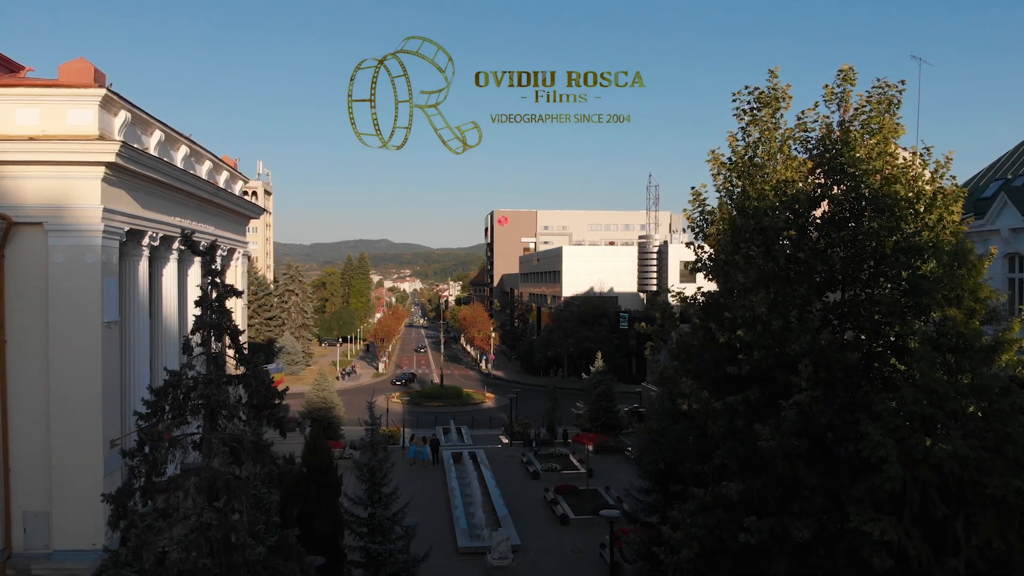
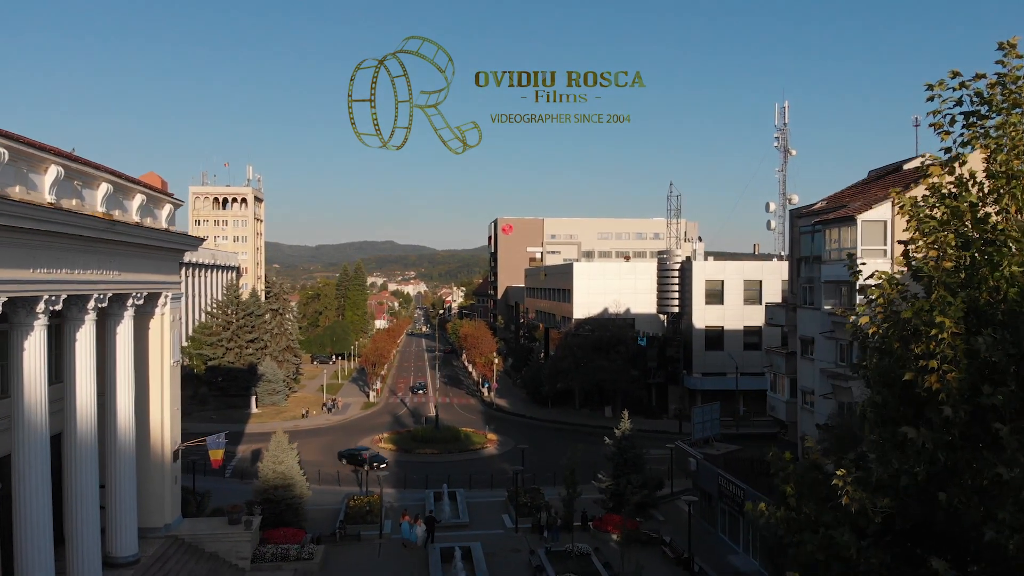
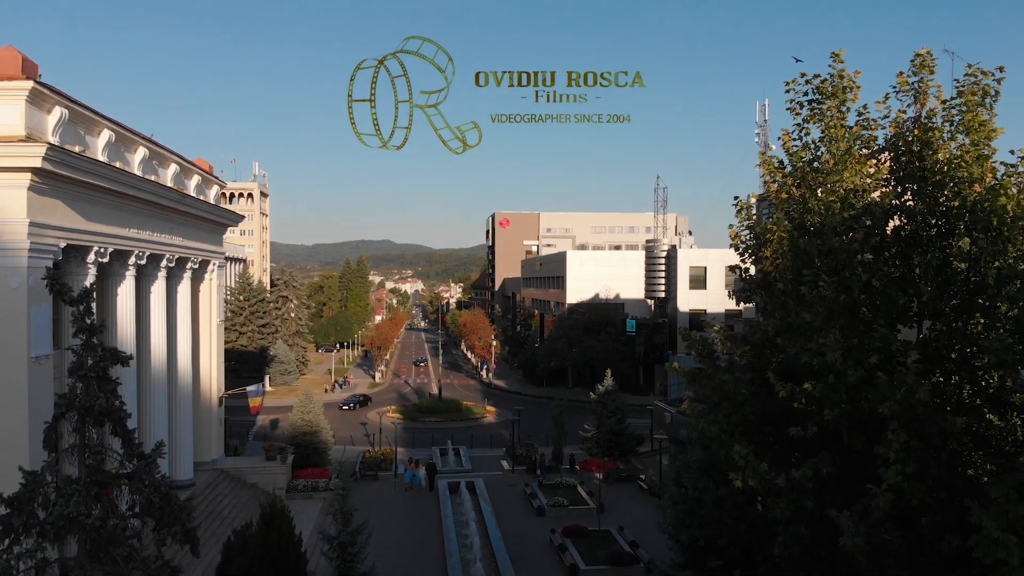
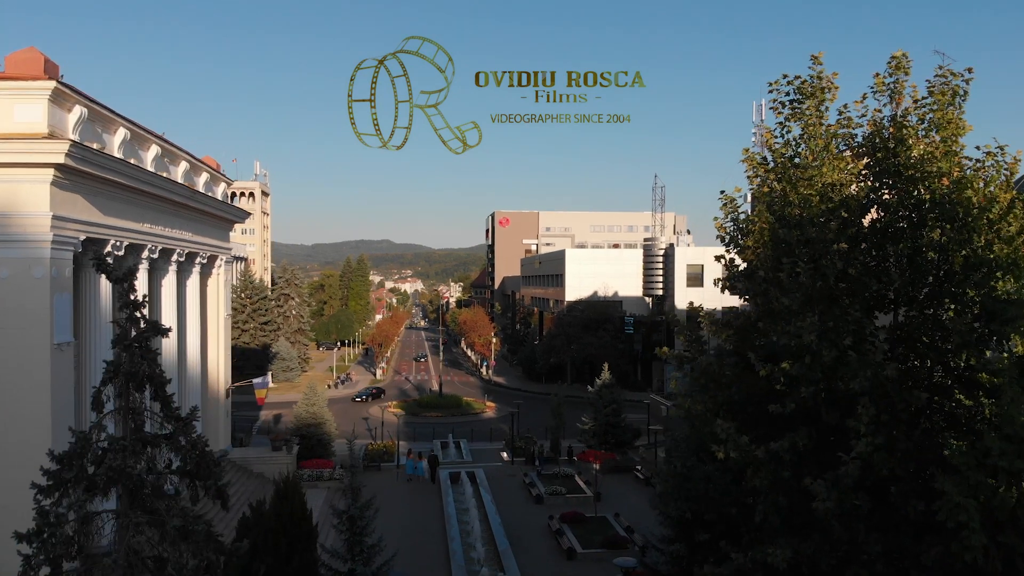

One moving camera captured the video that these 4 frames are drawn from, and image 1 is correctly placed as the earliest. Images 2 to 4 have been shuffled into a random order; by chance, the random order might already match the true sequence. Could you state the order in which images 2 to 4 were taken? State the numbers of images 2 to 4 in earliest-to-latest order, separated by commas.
4, 3, 2
